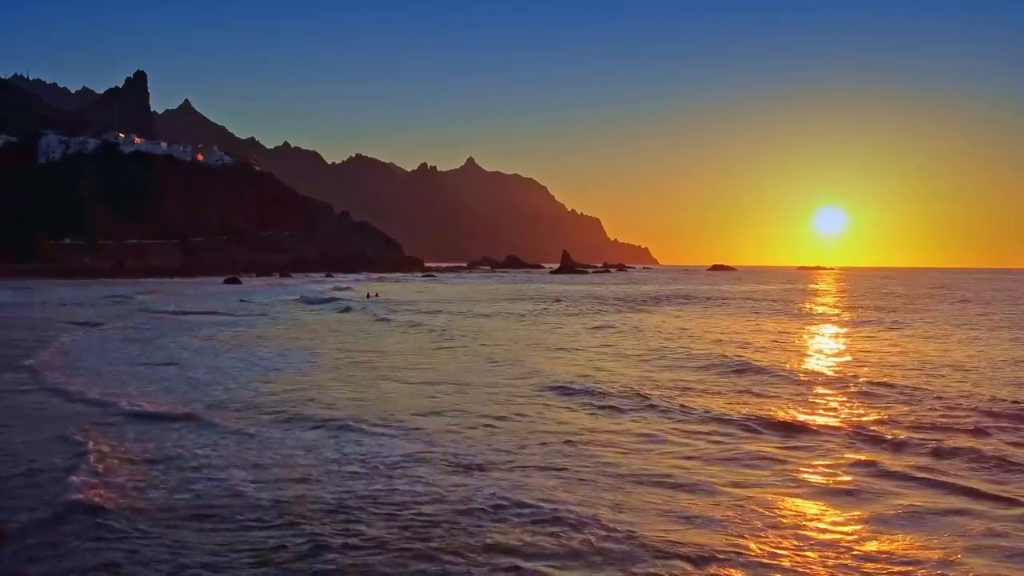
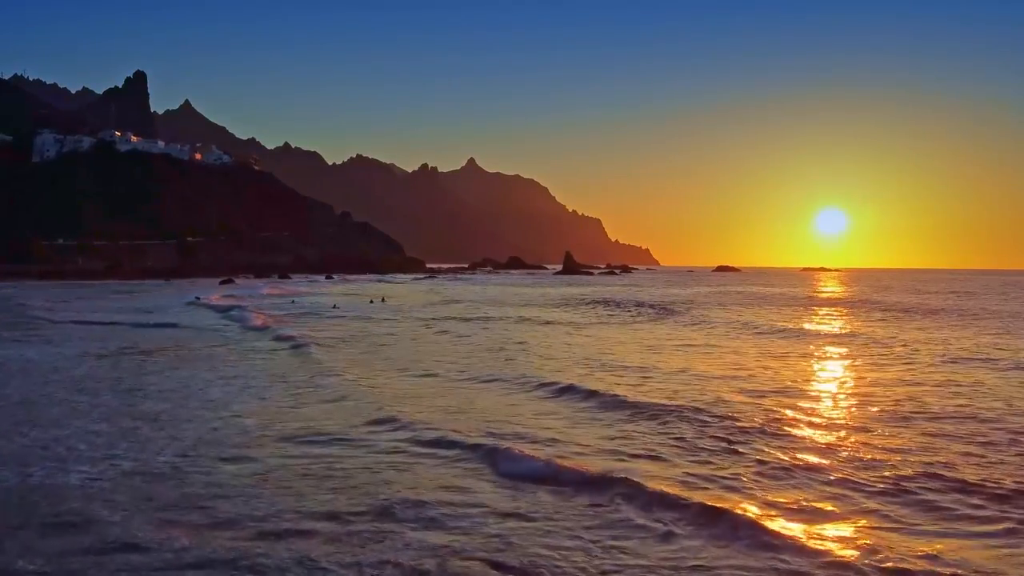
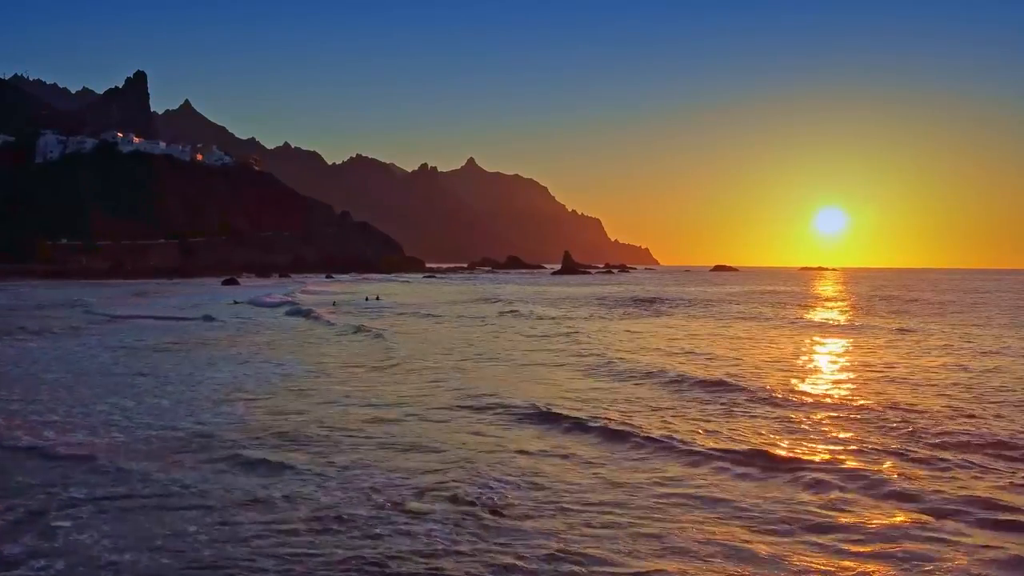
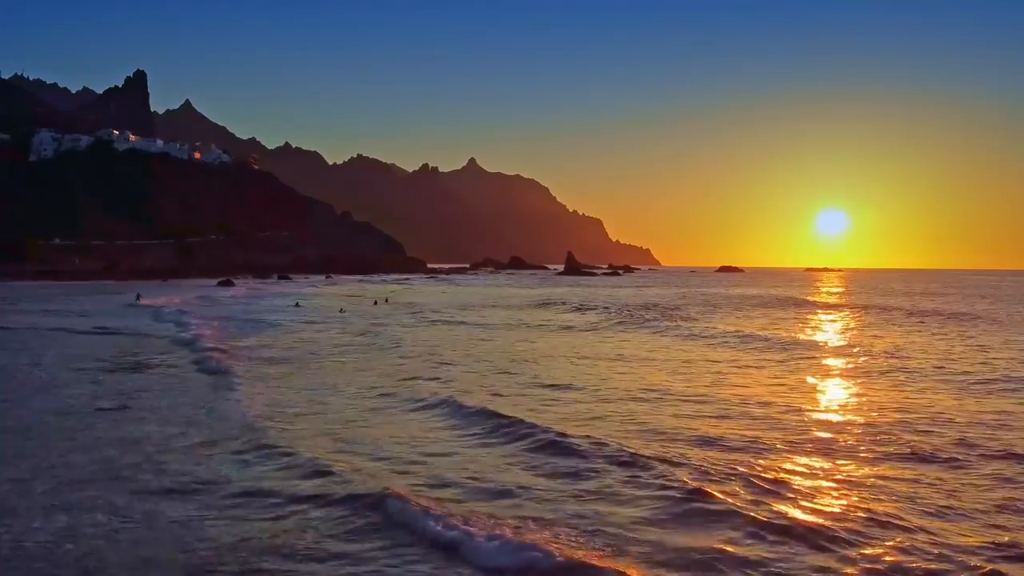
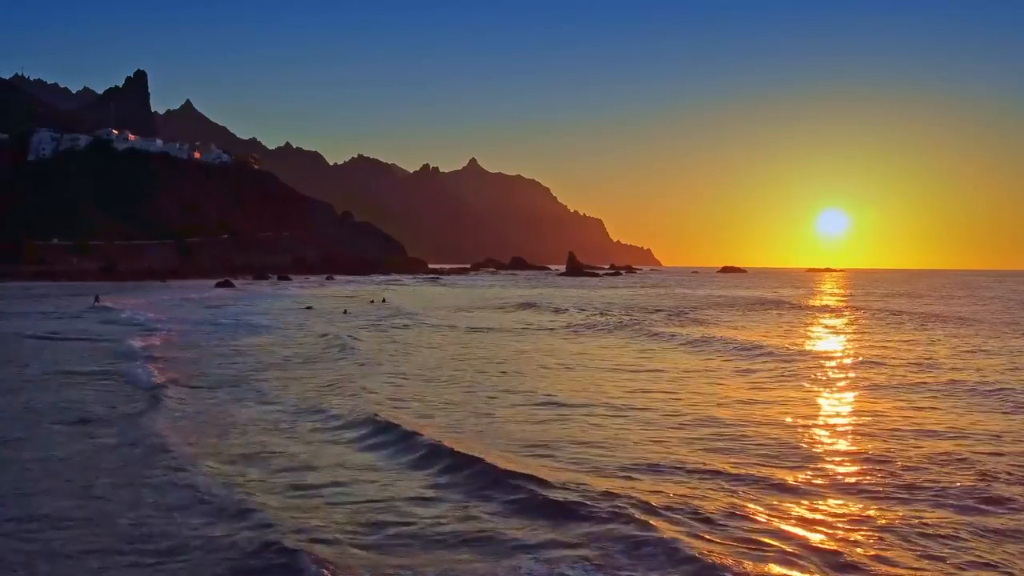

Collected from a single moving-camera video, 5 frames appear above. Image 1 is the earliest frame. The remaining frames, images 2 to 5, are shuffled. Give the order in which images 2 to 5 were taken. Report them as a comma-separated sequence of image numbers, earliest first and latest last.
3, 2, 4, 5
